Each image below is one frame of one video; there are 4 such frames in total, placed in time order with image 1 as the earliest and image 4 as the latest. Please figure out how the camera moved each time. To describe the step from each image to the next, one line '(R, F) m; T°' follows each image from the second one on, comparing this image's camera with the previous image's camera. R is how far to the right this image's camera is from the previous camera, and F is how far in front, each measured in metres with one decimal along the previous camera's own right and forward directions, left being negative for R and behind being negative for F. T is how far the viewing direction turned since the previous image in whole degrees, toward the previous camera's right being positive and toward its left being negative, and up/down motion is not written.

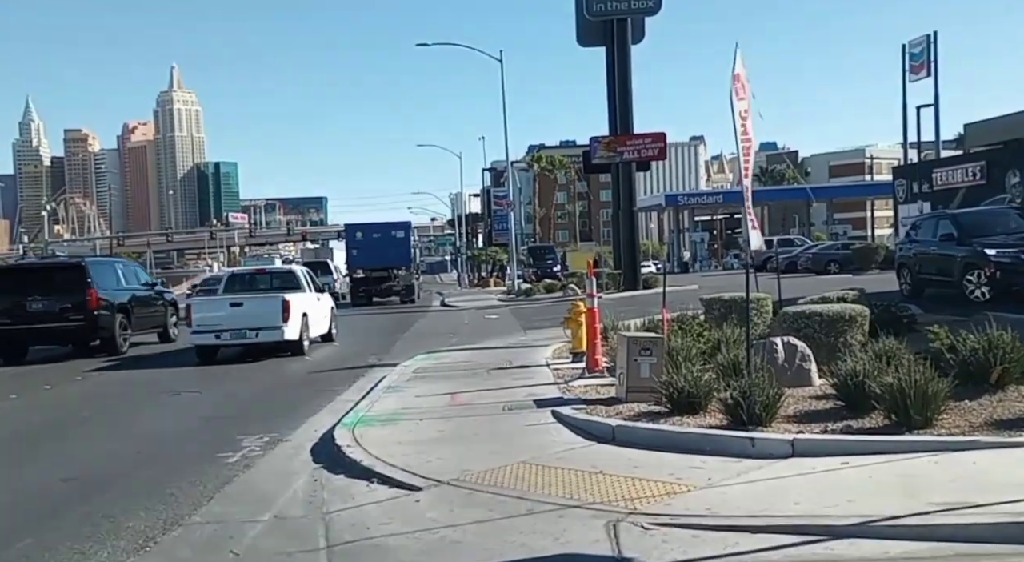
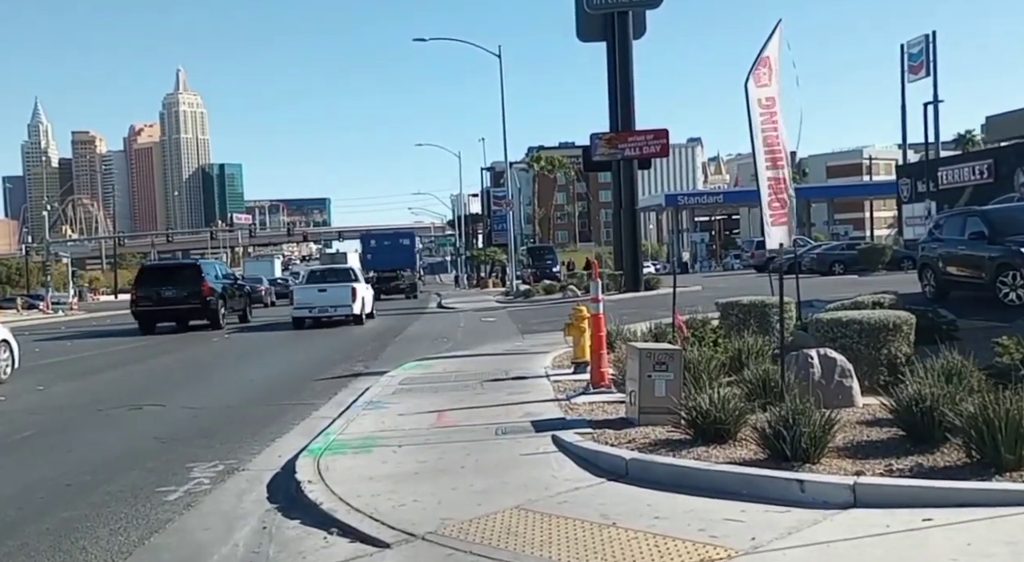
(0.0, +1.6) m; 0°
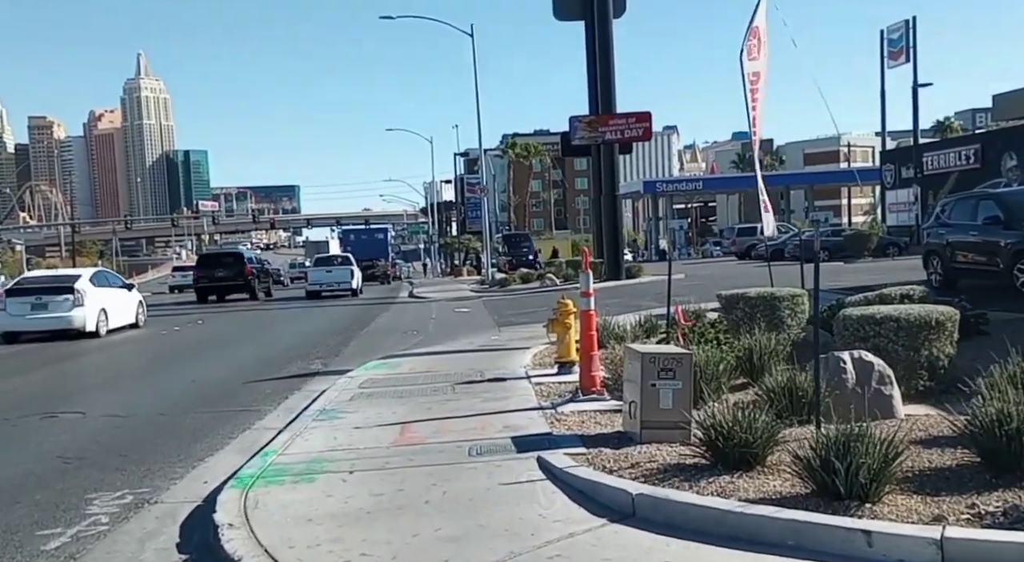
(0.0, +1.7) m; +1°
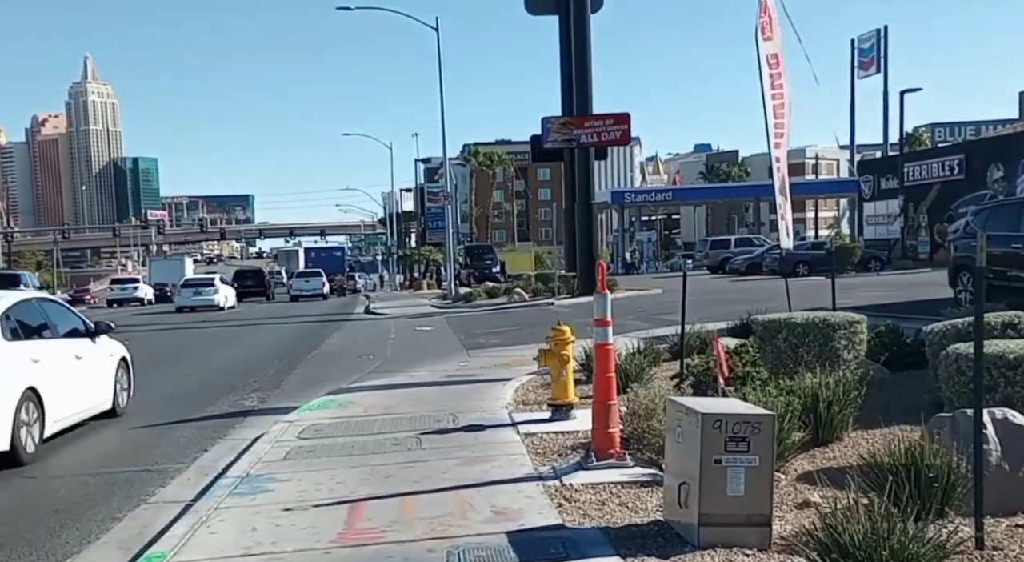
(-0.2, +2.6) m; +2°
